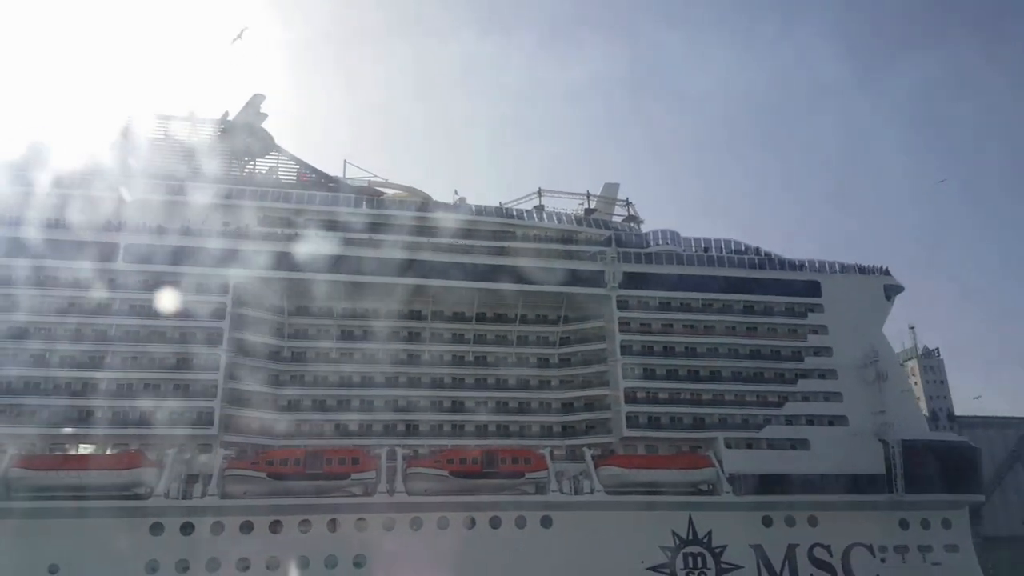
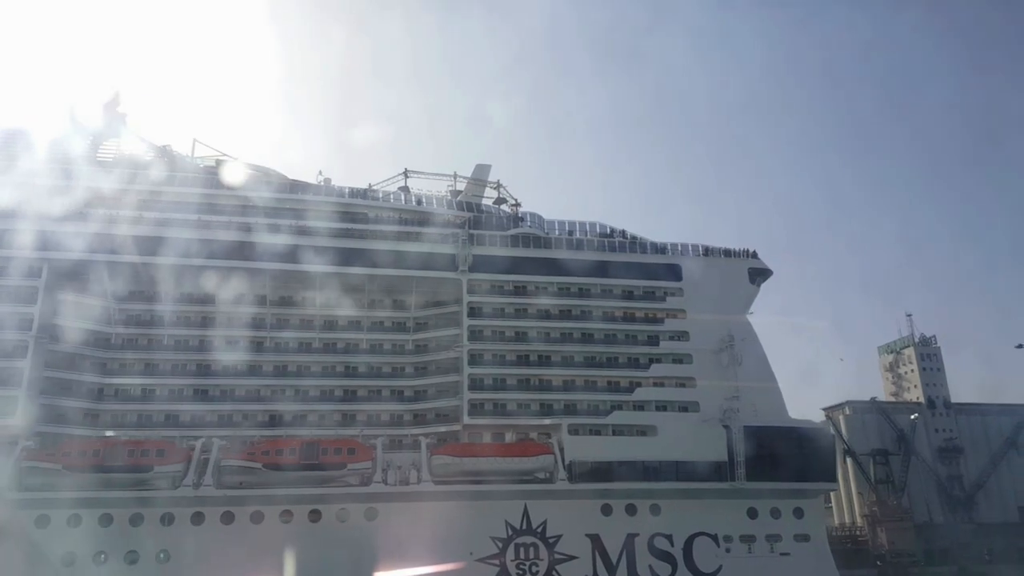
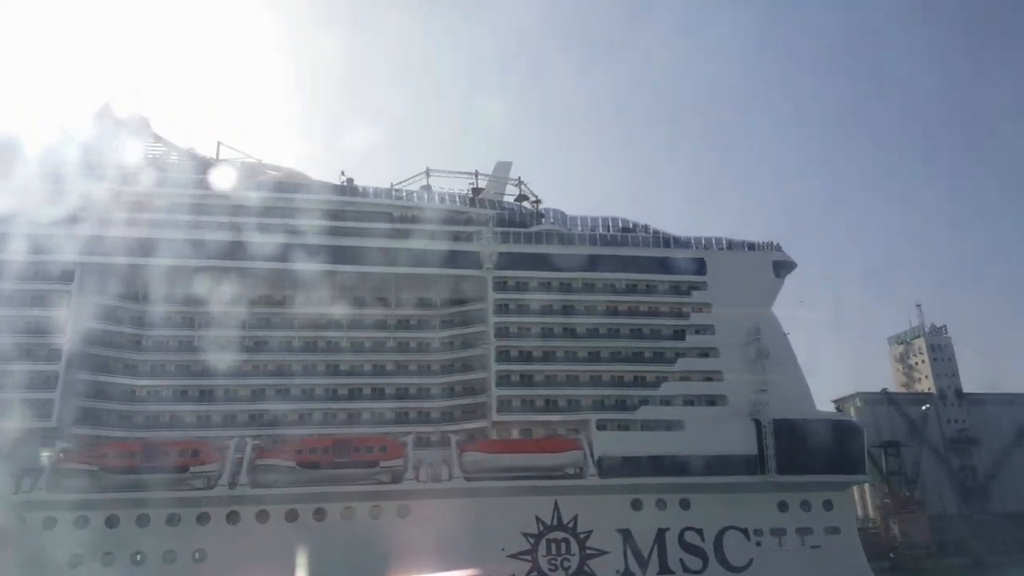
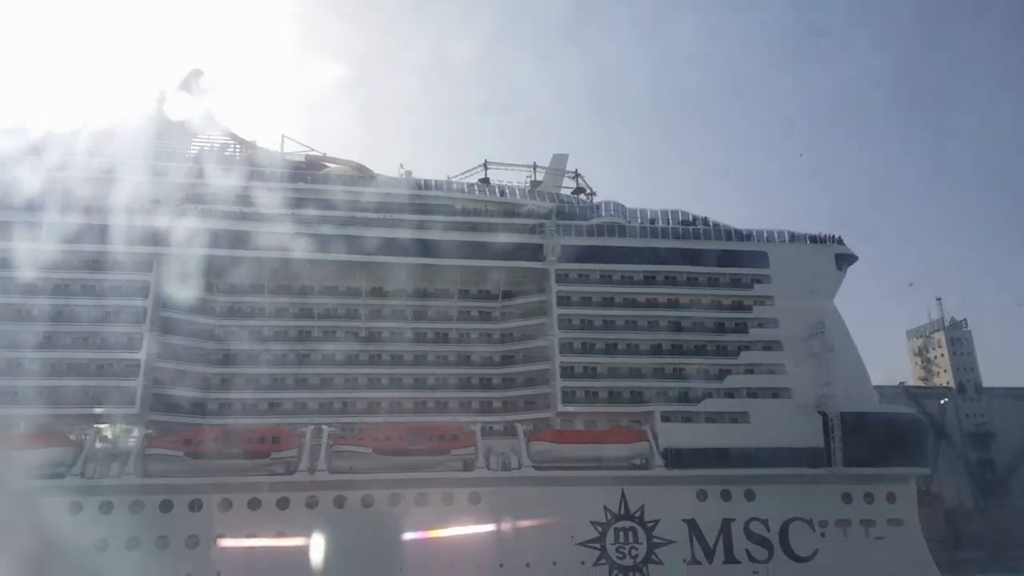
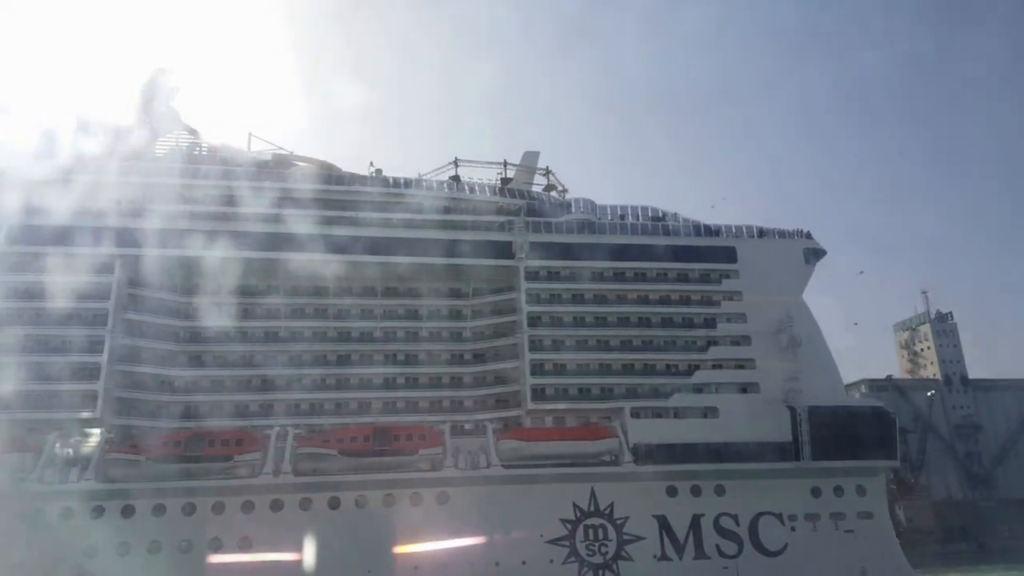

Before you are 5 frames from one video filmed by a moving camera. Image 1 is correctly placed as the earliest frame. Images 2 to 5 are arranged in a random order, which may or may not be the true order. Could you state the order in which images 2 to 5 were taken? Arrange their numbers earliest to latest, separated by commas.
4, 5, 3, 2
